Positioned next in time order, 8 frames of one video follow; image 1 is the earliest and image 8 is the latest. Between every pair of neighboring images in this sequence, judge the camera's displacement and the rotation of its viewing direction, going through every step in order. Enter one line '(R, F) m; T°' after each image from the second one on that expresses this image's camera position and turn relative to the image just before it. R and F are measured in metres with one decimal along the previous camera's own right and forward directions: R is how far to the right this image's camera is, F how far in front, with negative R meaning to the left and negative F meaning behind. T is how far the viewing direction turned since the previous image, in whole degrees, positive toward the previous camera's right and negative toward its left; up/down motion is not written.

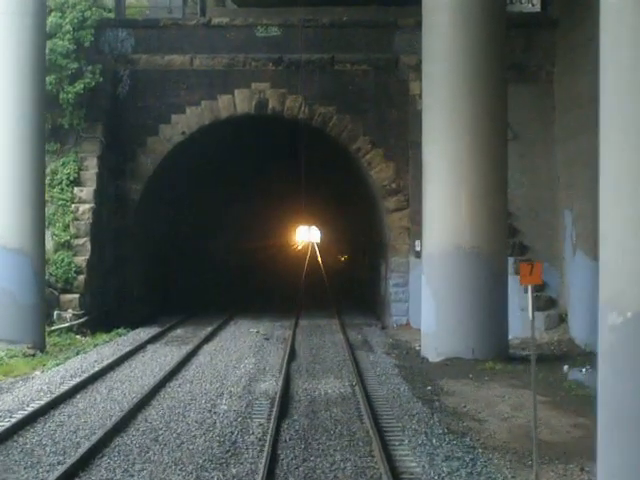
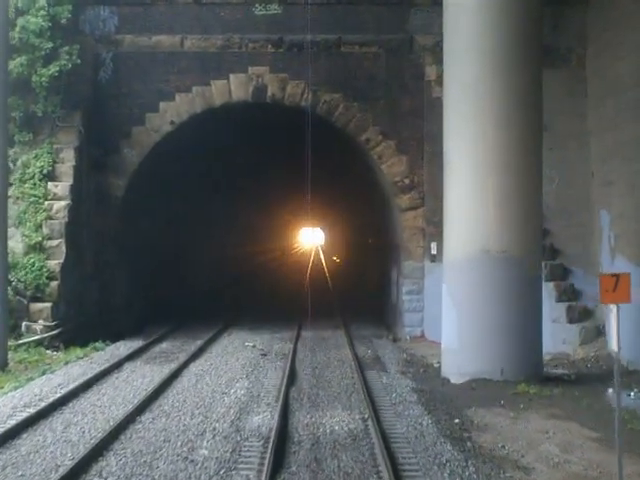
(0.0, +1.9) m; 0°
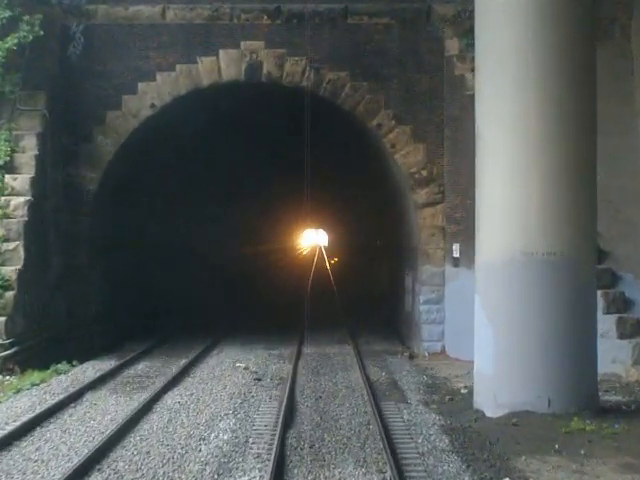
(0.0, +2.3) m; 0°
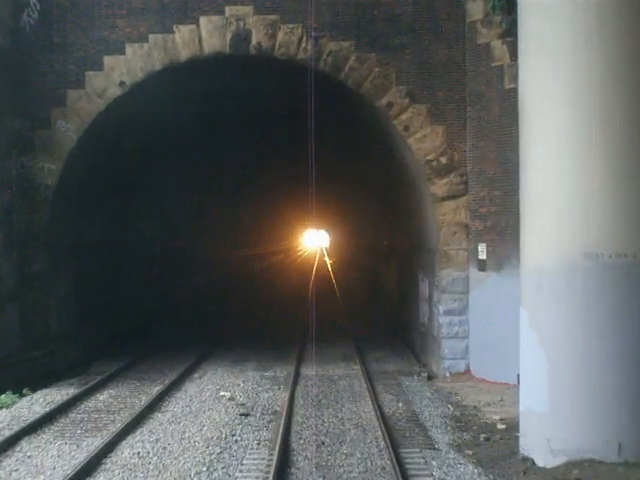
(0.0, +2.2) m; 0°
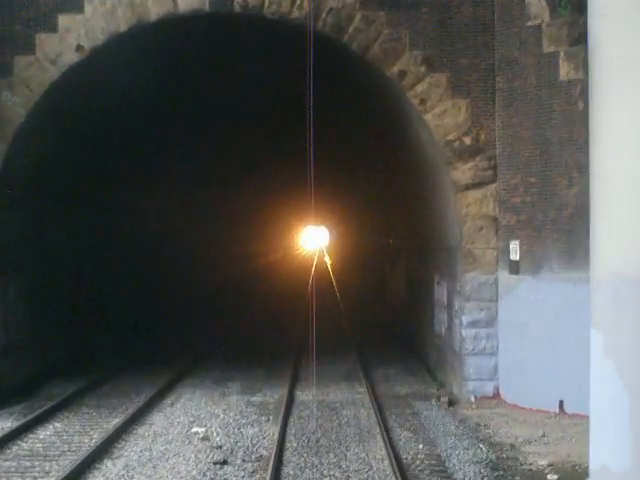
(0.0, +2.1) m; 0°
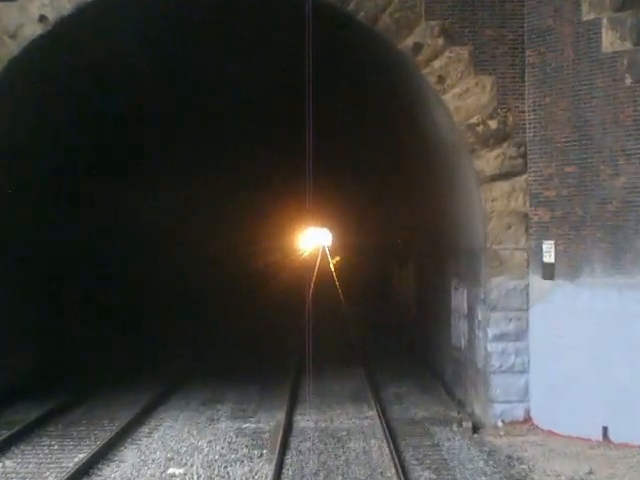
(0.0, +1.4) m; 0°
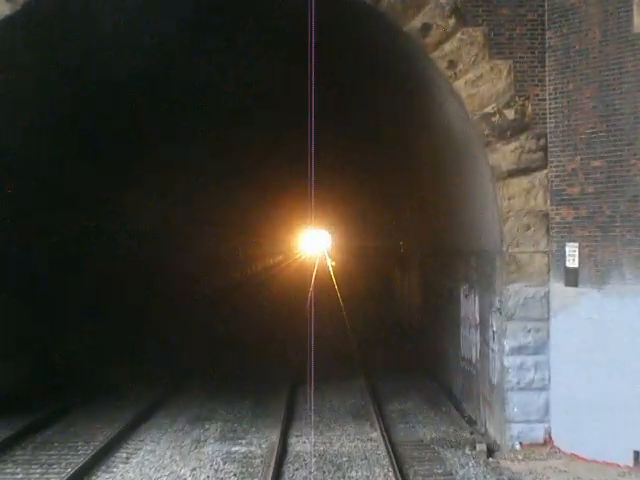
(0.0, +0.9) m; 0°
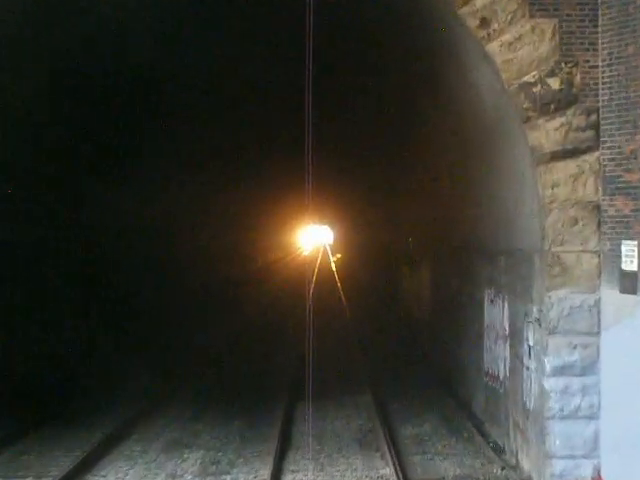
(0.0, +1.4) m; 0°
